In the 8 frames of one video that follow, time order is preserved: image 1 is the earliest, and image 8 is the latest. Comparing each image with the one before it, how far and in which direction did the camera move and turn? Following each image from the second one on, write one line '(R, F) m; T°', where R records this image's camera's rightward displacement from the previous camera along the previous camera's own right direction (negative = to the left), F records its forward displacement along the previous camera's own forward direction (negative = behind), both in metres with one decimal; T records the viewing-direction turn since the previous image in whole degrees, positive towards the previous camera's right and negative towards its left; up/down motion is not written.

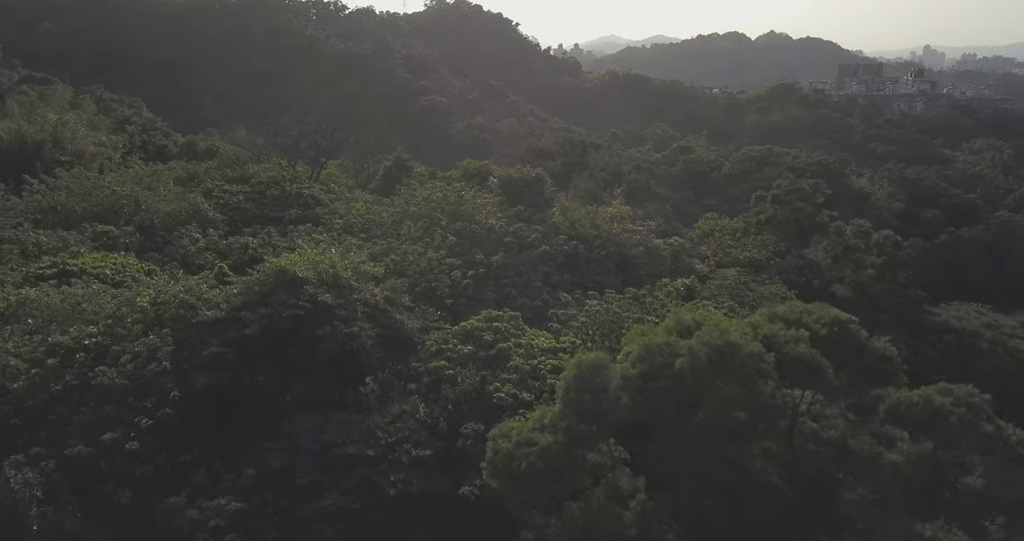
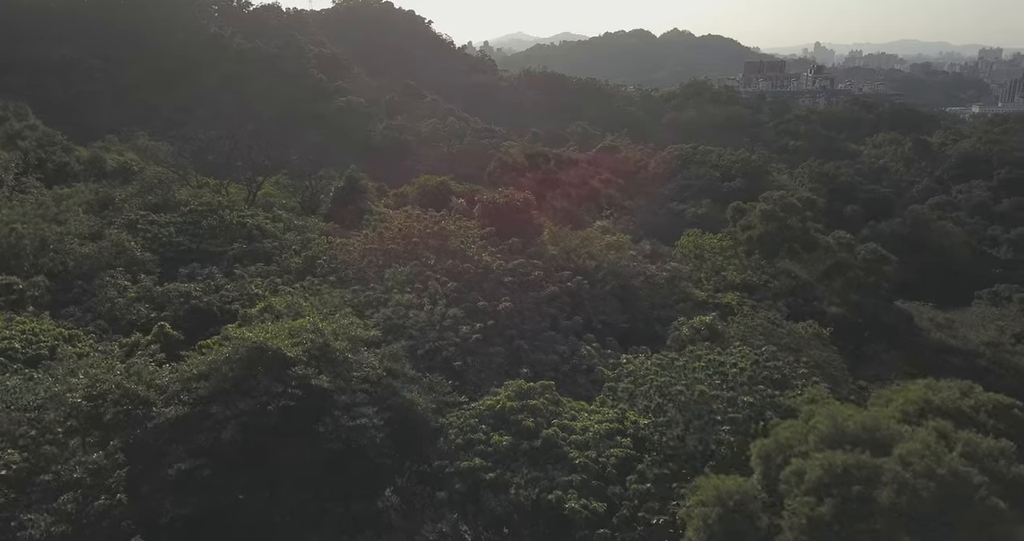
(-1.1, +1.6) m; +6°
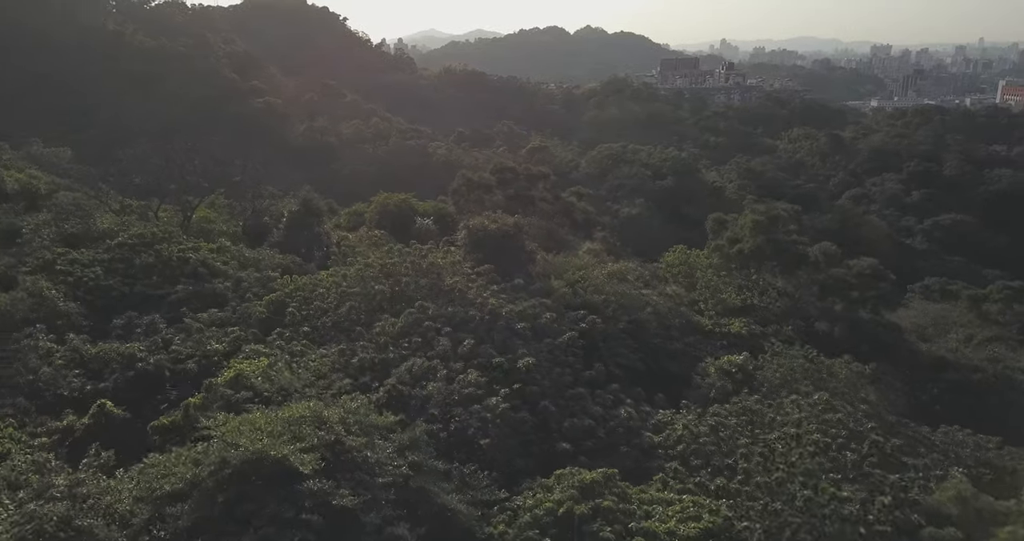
(-1.0, +1.4) m; +6°
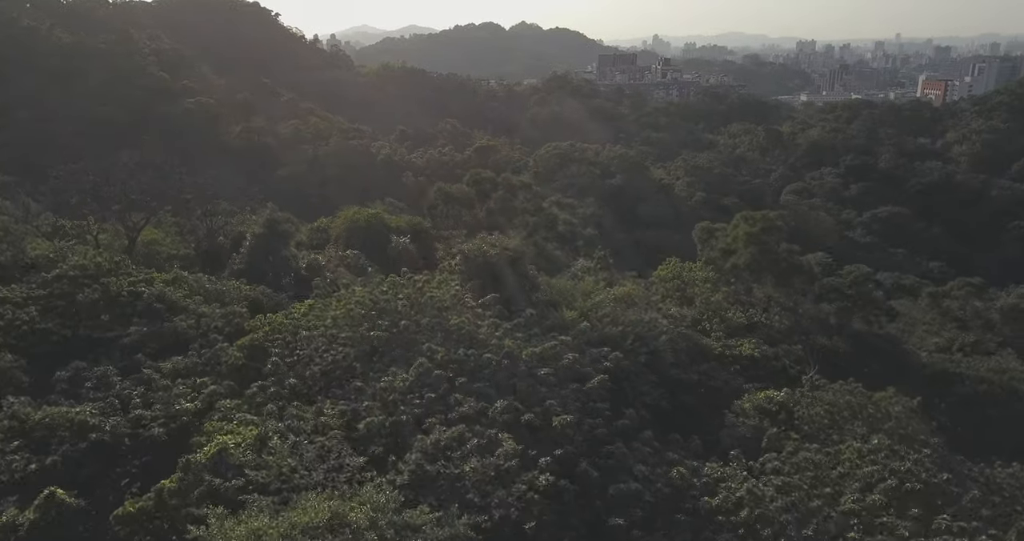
(-0.8, +1.1) m; +5°
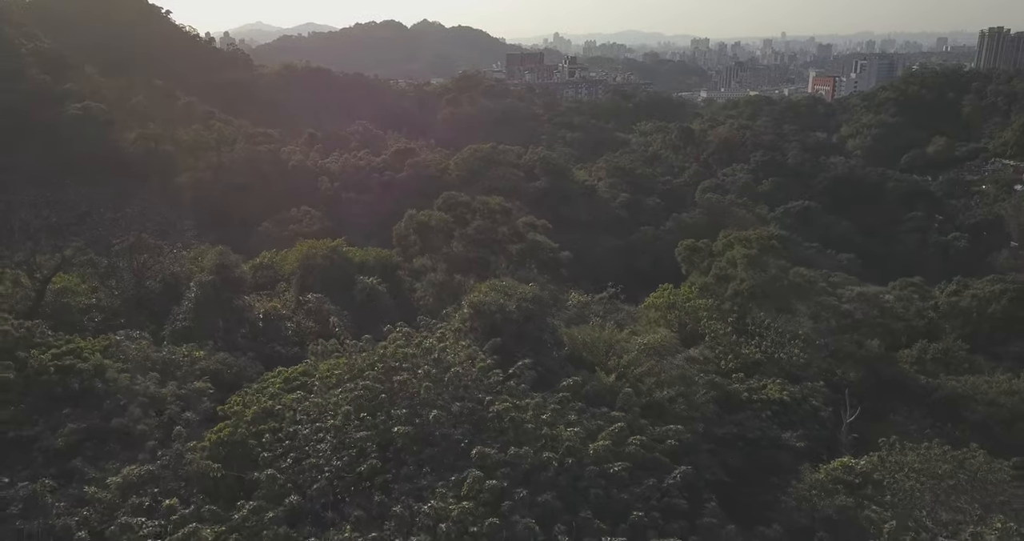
(-1.2, +1.5) m; +7°
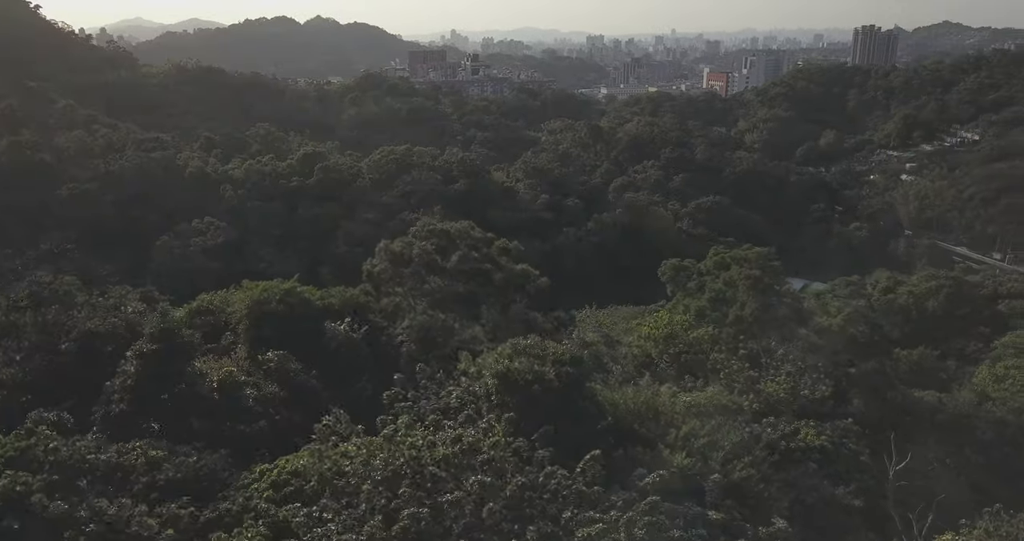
(-1.1, +1.5) m; +7°
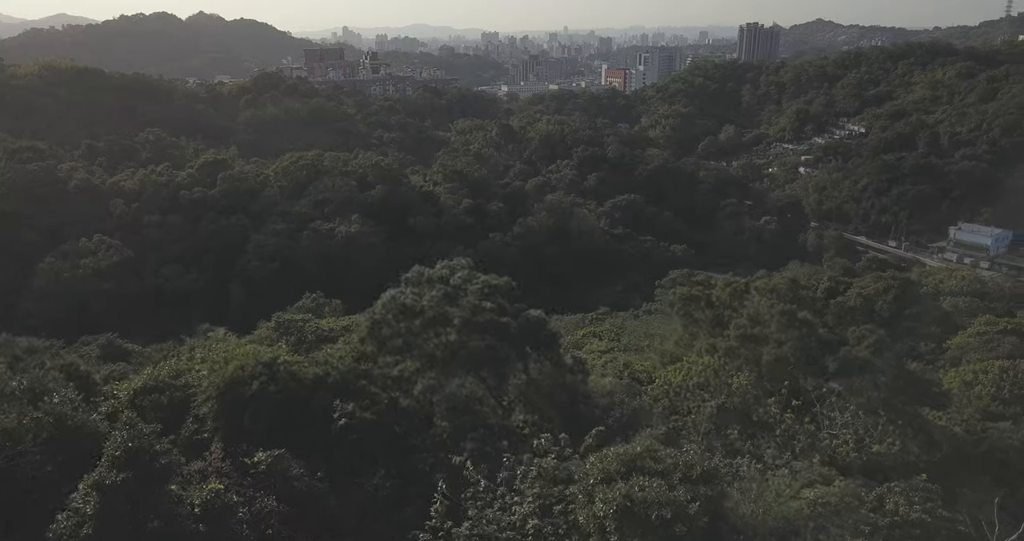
(-1.4, +1.8) m; +7°
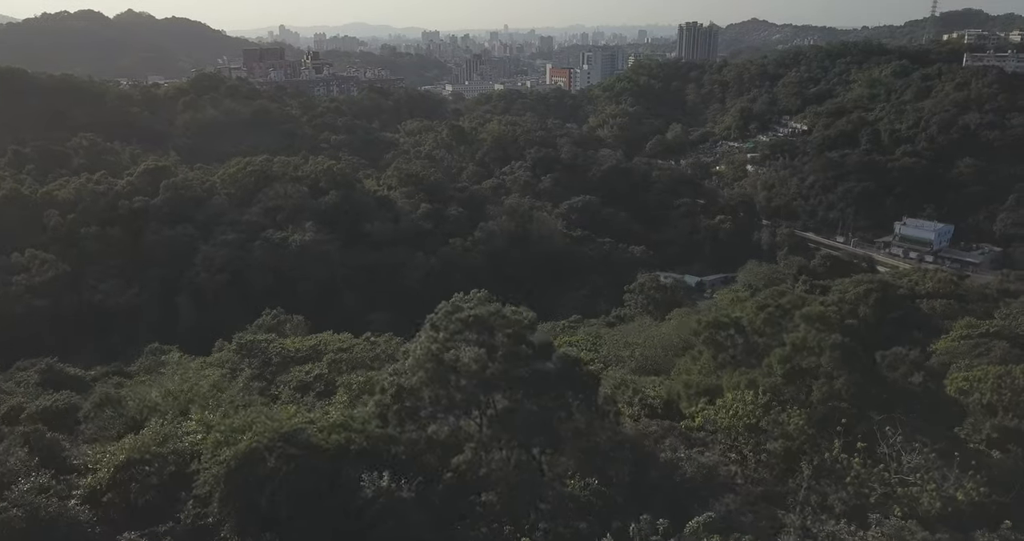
(-1.1, +1.1) m; +4°
